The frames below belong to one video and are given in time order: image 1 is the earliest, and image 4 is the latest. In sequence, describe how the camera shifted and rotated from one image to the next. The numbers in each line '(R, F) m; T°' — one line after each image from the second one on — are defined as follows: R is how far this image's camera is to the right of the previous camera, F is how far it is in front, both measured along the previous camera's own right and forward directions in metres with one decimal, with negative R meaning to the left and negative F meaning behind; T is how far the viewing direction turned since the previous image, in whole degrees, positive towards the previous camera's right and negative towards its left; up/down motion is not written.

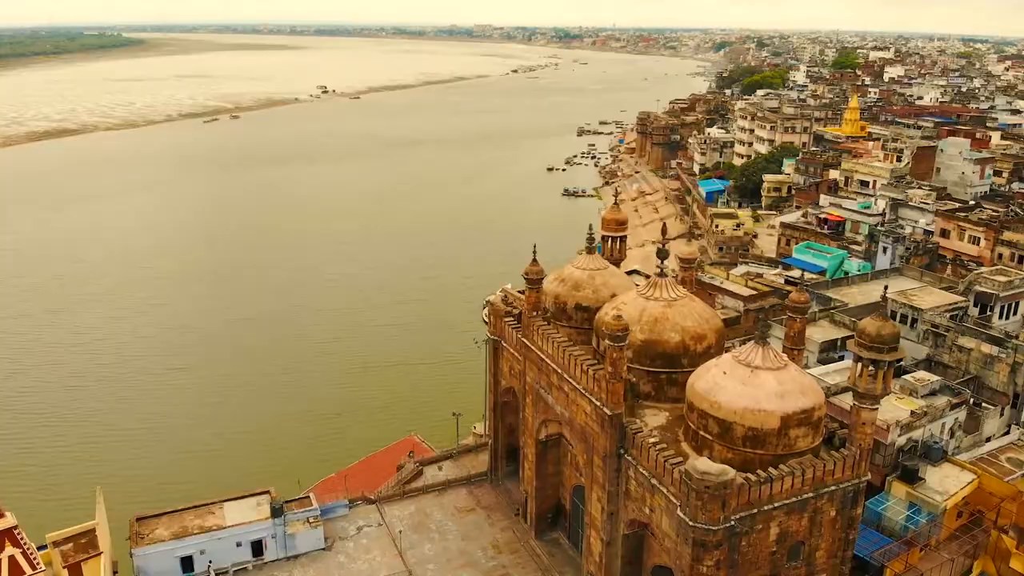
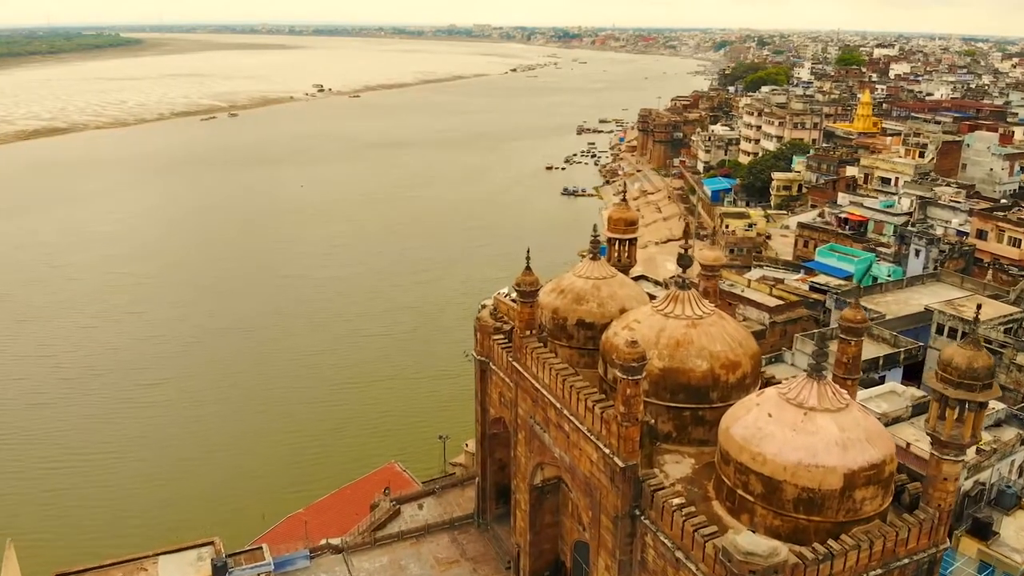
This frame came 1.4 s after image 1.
(+0.1, +2.3) m; 0°
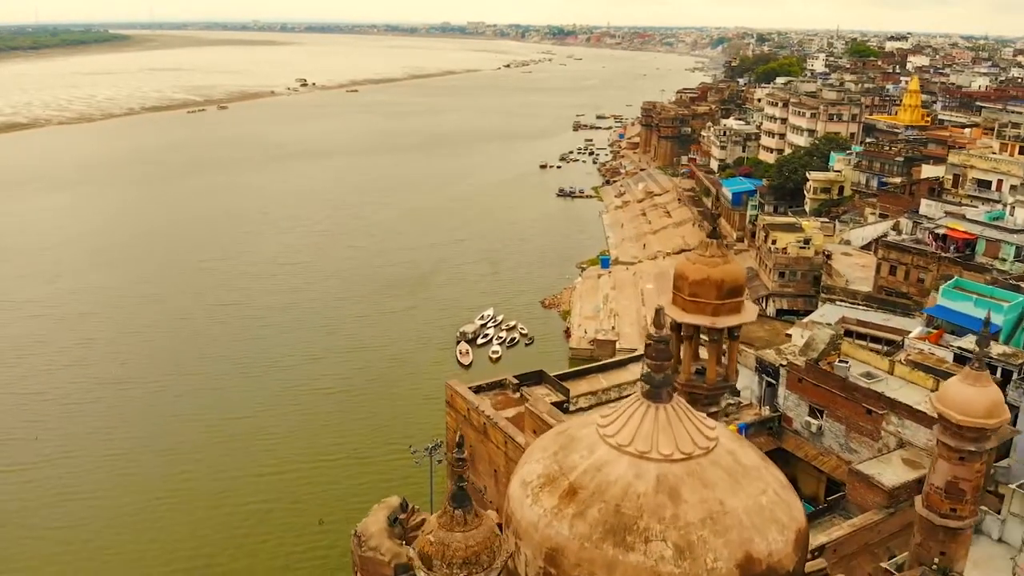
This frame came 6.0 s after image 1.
(+0.4, +7.4) m; 0°
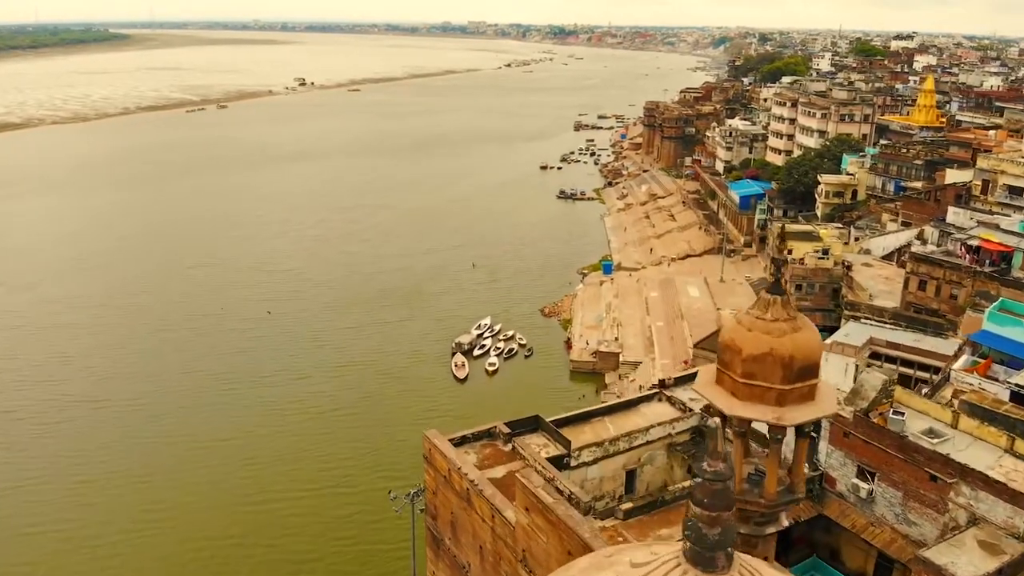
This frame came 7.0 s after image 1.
(+0.1, +1.6) m; 0°
